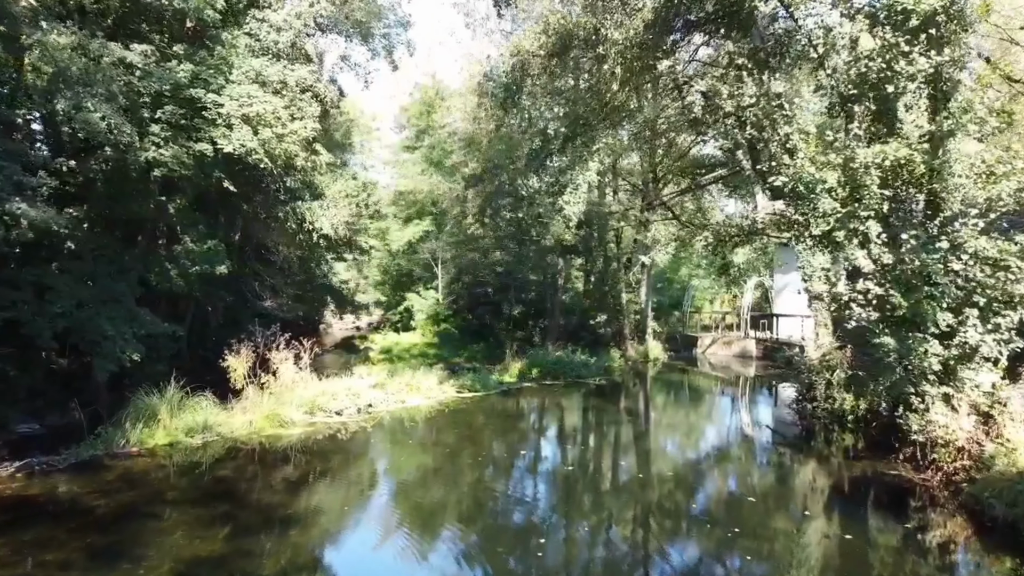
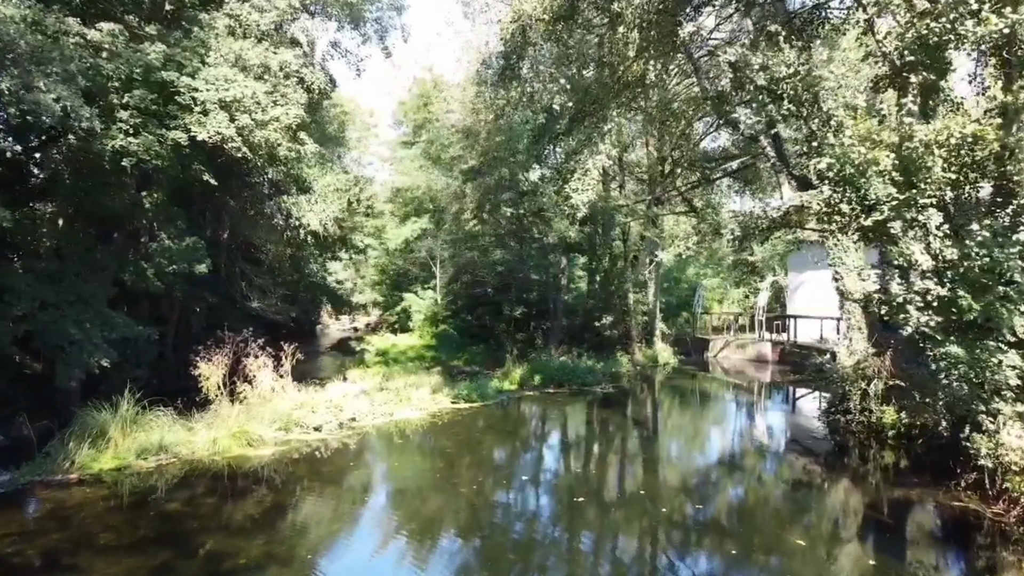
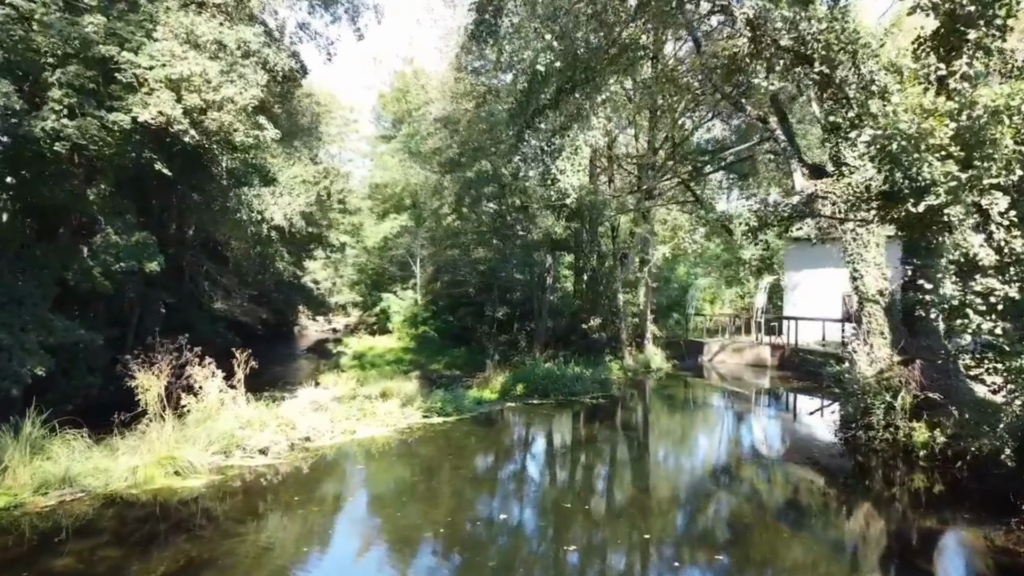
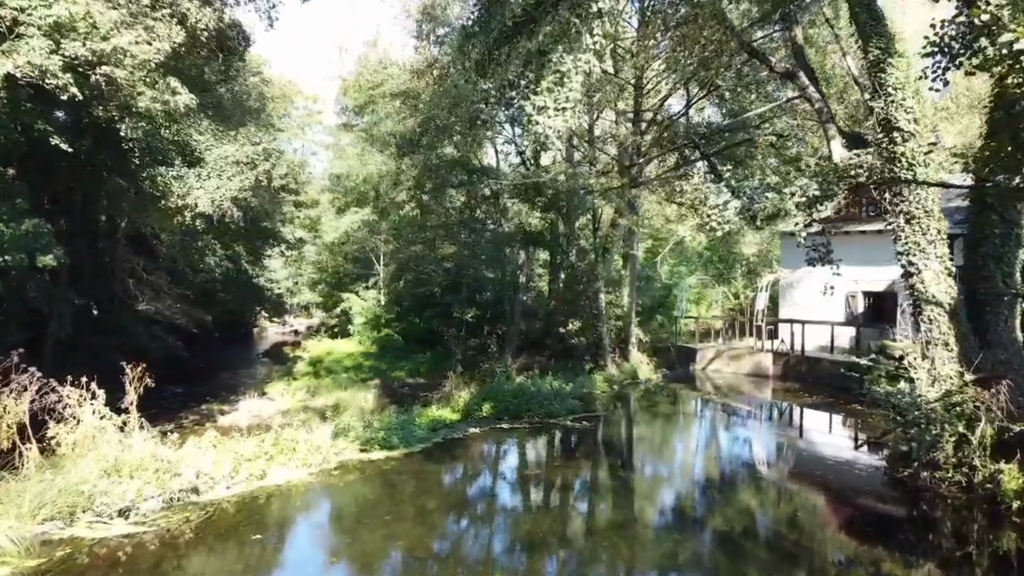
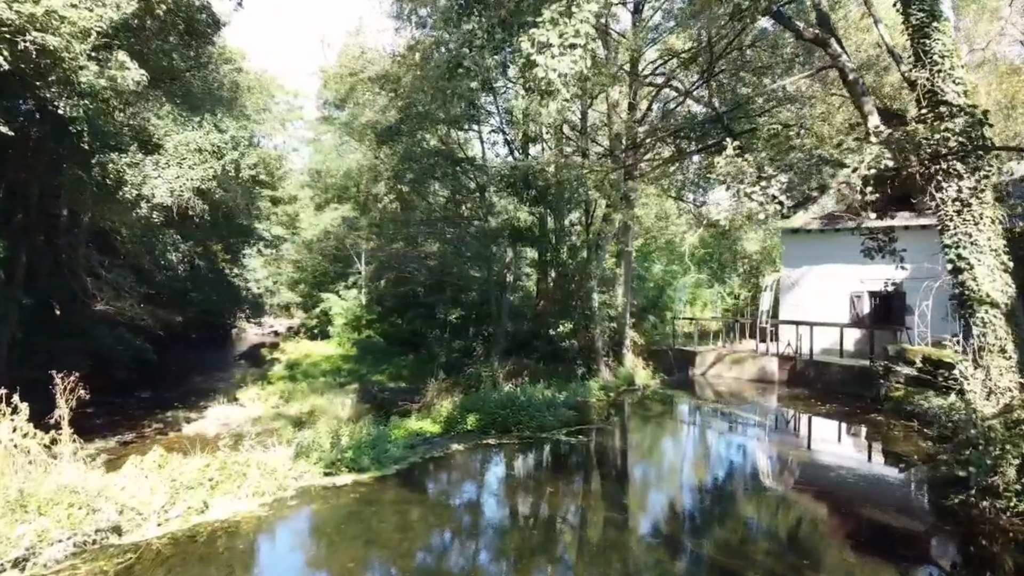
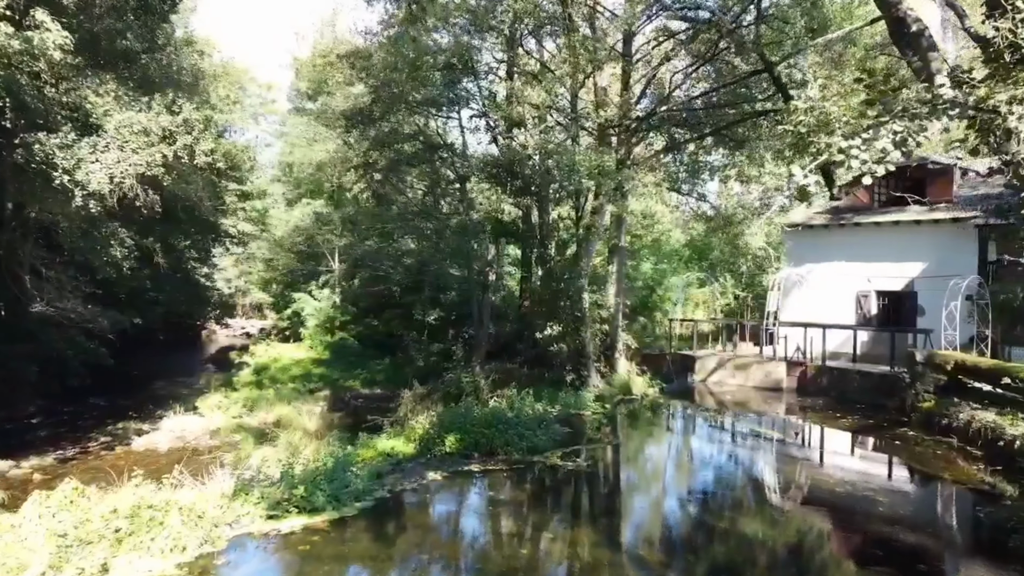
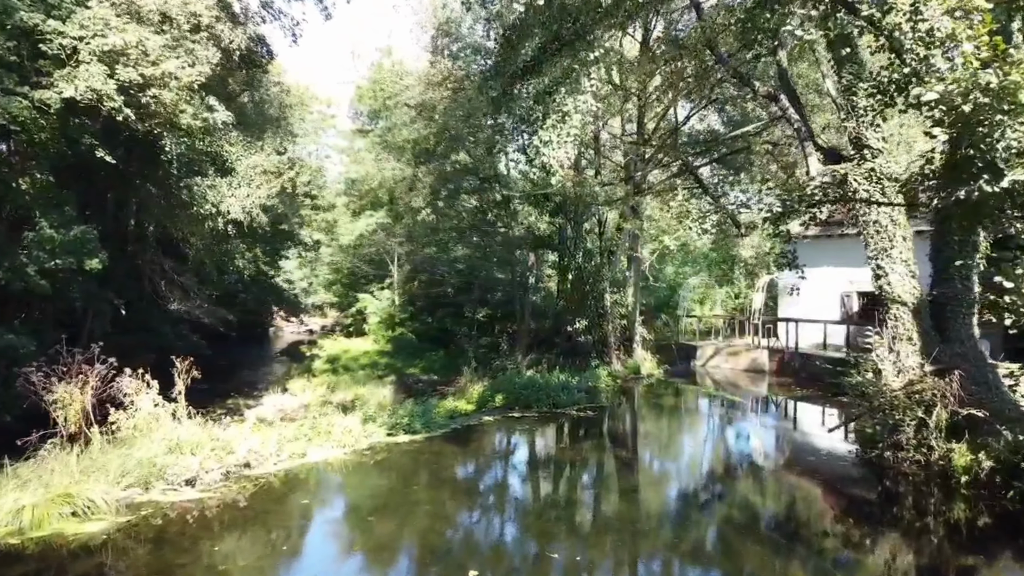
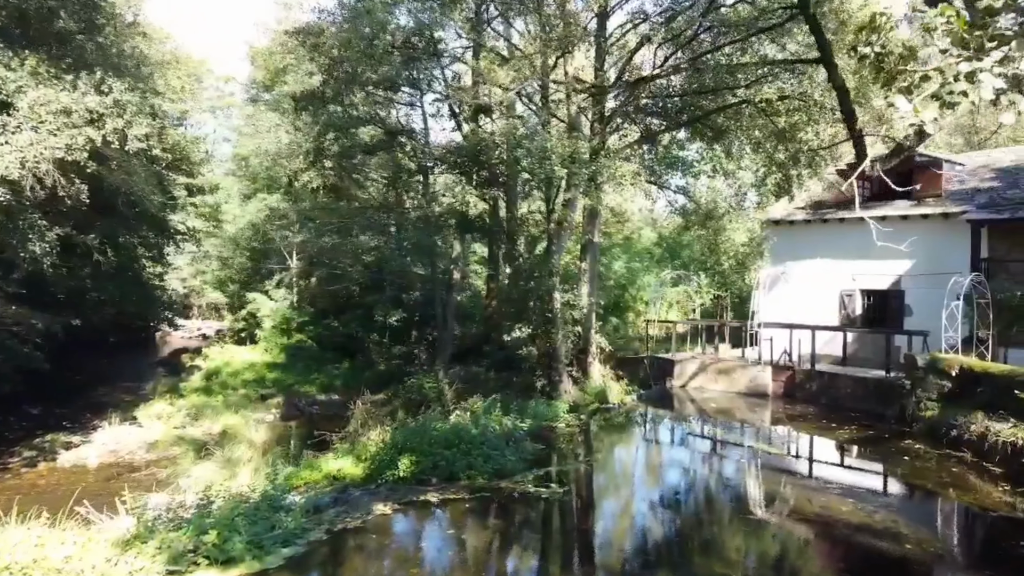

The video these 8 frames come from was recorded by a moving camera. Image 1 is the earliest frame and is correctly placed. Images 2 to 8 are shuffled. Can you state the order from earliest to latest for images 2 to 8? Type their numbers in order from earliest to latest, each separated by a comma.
2, 3, 7, 4, 5, 6, 8
